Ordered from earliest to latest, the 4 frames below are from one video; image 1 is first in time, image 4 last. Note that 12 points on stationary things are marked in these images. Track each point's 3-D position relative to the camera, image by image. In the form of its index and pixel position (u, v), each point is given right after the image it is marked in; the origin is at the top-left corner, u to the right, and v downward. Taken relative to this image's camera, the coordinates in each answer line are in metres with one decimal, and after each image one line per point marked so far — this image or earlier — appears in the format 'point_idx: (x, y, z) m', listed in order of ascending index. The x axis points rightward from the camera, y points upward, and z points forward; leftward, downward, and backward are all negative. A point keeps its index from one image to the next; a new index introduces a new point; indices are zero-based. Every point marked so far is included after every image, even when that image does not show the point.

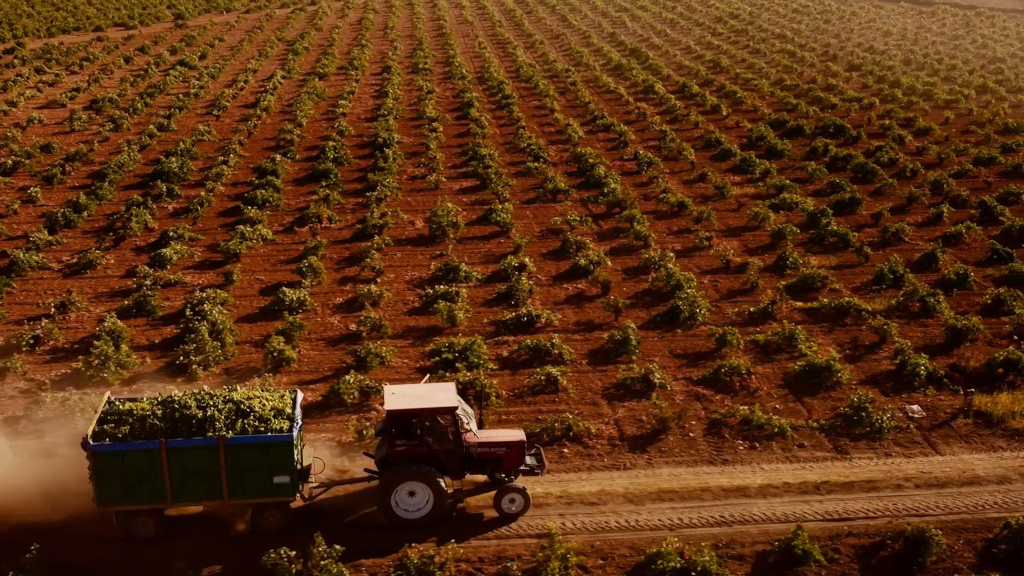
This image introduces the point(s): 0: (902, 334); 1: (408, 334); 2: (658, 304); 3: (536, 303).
0: (+6.5, -0.8, +18.3) m
1: (-1.7, -0.8, +18.5) m
2: (+2.6, -0.3, +19.8) m
3: (+0.5, -0.3, +19.8) m
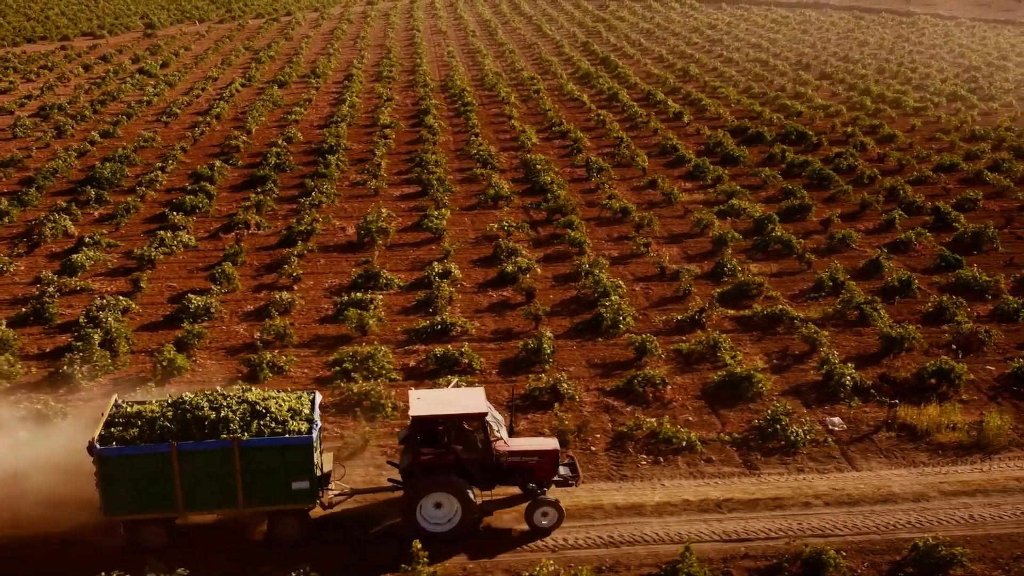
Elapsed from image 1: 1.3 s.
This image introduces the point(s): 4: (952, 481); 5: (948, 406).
0: (+5.1, -0.9, +17.4) m
1: (-3.2, -0.9, +17.5) m
2: (+1.2, -0.4, +18.8) m
3: (-0.9, -0.4, +18.9) m
4: (+5.3, -2.3, +13.4) m
5: (+6.0, -1.6, +15.1) m
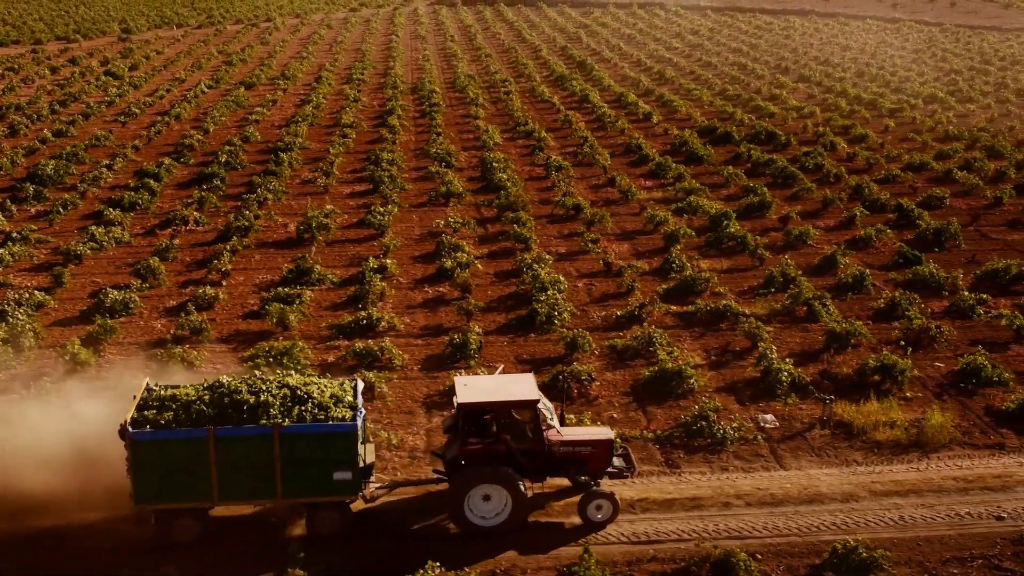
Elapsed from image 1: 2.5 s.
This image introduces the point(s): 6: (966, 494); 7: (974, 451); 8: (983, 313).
0: (+4.0, -0.8, +16.6) m
1: (-4.2, -0.8, +16.7) m
2: (+0.1, -0.3, +18.0) m
3: (-2.0, -0.3, +18.0) m
4: (+4.2, -2.2, +12.5) m
5: (+4.9, -1.5, +14.3) m
6: (+5.0, -2.3, +12.2) m
7: (+5.6, -2.0, +13.3) m
8: (+7.6, -0.4, +17.6) m
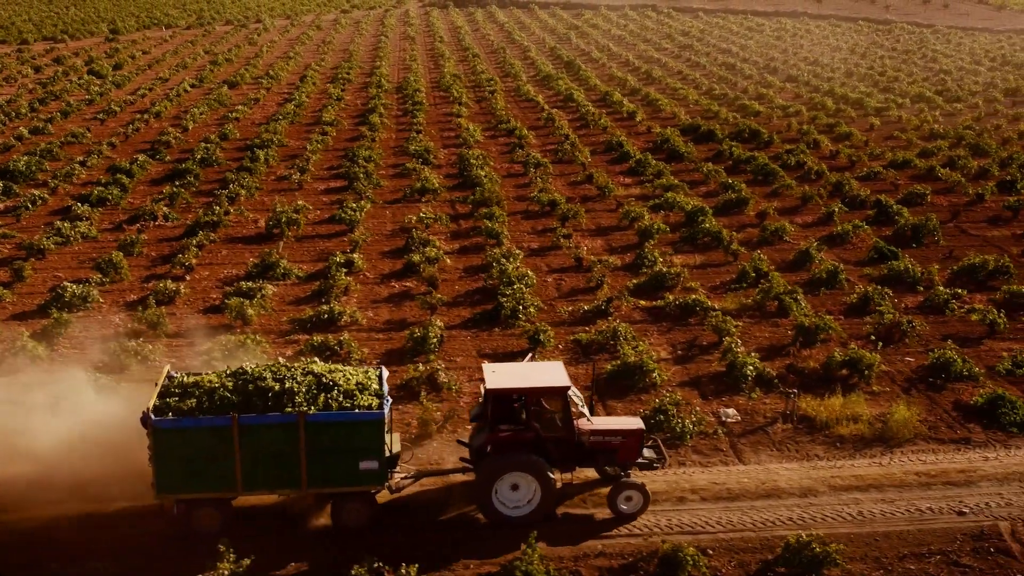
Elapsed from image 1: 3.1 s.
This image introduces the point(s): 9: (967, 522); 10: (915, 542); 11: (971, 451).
0: (+3.5, -0.7, +16.3) m
1: (-4.8, -0.7, +16.4) m
2: (-0.4, -0.2, +17.7) m
3: (-2.6, -0.2, +17.7) m
4: (+3.7, -2.1, +12.2) m
5: (+4.4, -1.4, +14.0) m
6: (+4.5, -2.2, +11.9) m
7: (+5.0, -1.9, +13.0) m
8: (+7.0, -0.3, +17.3) m
9: (+4.7, -2.4, +11.3) m
10: (+4.0, -2.5, +10.9) m
11: (+5.3, -1.9, +12.8) m
